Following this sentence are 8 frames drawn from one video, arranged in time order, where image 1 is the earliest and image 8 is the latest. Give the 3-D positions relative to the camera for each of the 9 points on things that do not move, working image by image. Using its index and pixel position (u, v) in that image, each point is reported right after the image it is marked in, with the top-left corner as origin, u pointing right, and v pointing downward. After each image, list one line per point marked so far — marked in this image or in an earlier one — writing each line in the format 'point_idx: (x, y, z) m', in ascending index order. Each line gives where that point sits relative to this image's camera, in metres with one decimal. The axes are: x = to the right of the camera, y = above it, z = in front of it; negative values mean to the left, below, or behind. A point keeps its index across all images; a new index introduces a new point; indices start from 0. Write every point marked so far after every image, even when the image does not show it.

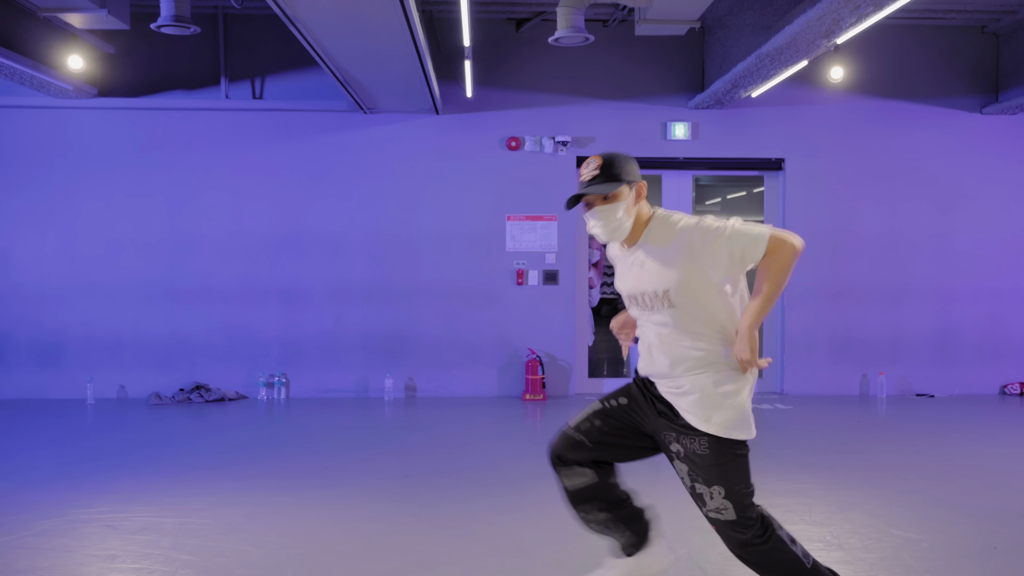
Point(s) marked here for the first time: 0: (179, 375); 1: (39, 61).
0: (-2.6, -0.7, +7.5) m
1: (-3.0, +1.5, +6.0) m
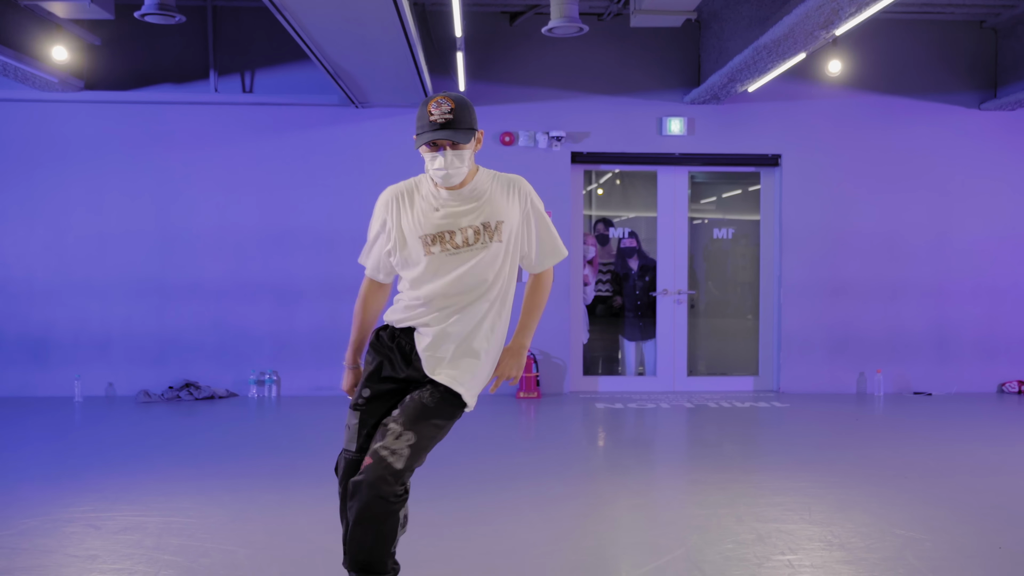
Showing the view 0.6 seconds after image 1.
0: (-2.7, -0.7, +7.4) m
1: (-3.1, +1.5, +5.9) m
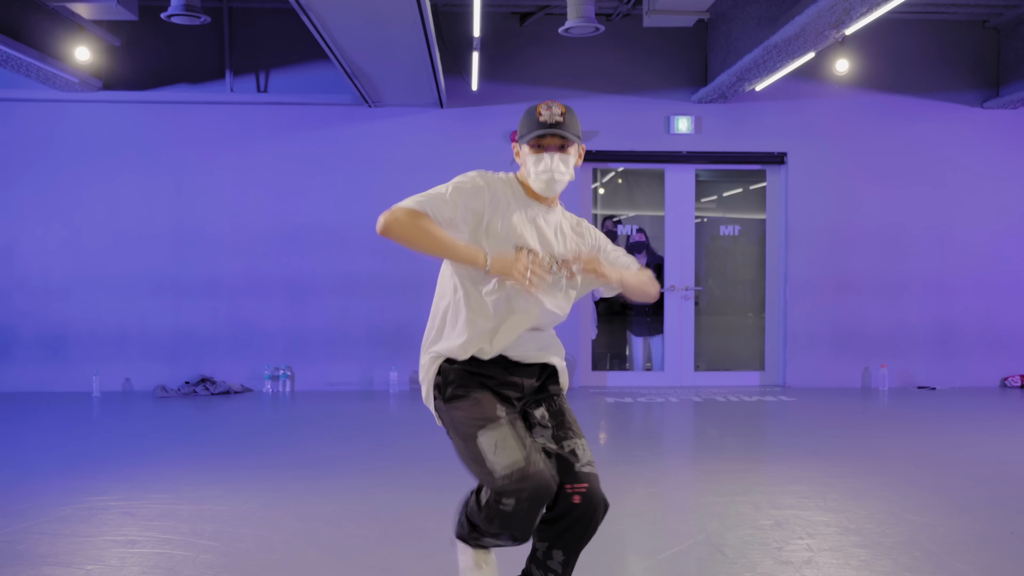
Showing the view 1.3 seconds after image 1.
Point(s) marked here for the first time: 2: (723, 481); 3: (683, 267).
0: (-2.6, -0.6, +7.5) m
1: (-3.0, +1.5, +6.0) m
2: (+1.1, -0.9, +4.7) m
3: (+1.4, +0.2, +8.0) m
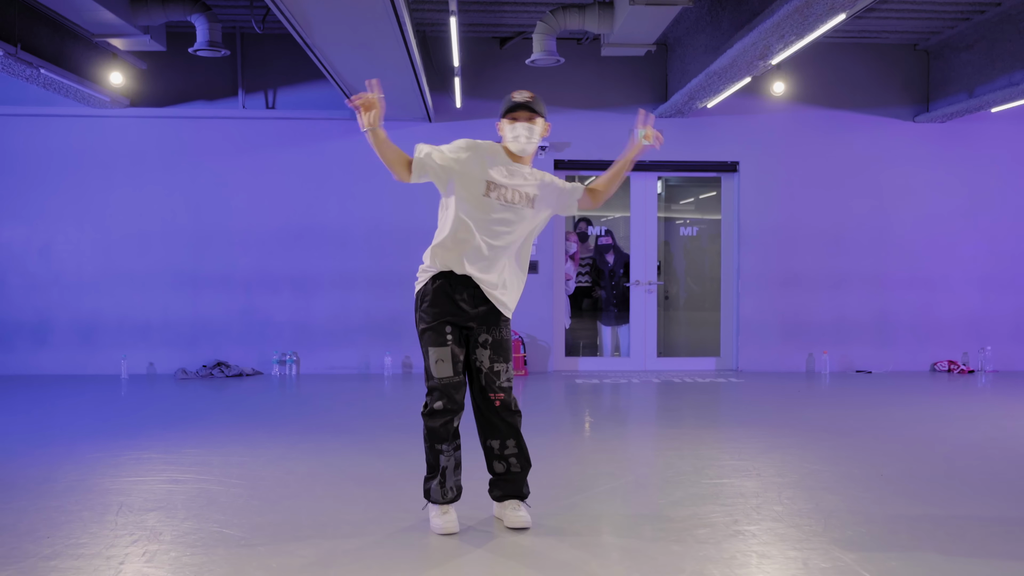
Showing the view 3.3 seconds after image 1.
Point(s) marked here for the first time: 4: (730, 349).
0: (-2.8, -0.6, +8.4) m
1: (-3.1, +1.6, +6.9) m
2: (+0.9, -0.9, +5.7) m
3: (+1.3, +0.2, +8.9) m
4: (+2.1, -0.6, +9.0) m
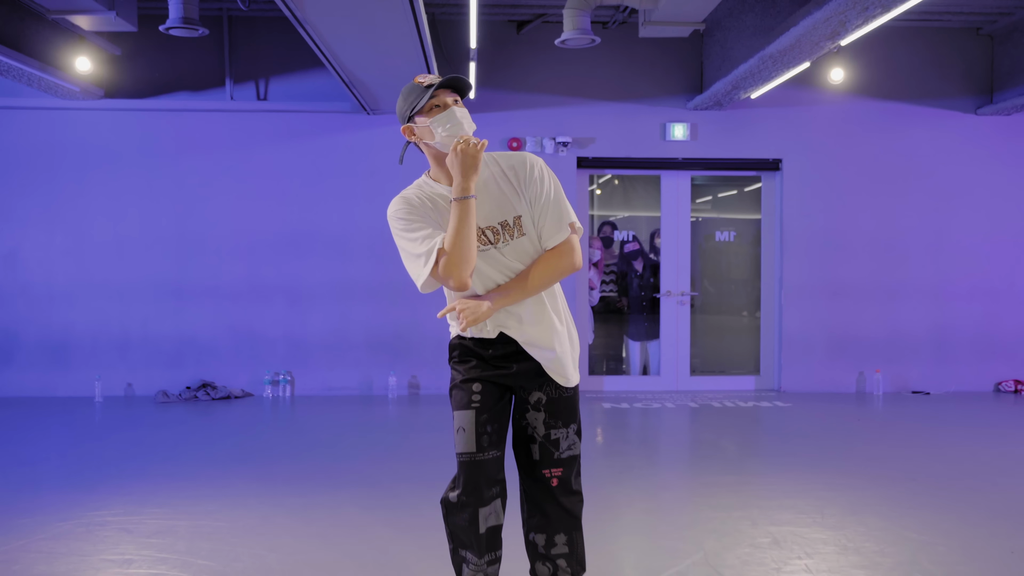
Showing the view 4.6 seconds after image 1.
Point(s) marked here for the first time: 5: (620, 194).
0: (-2.6, -0.7, +7.5) m
1: (-3.0, +1.5, +6.1) m
2: (+1.0, -1.0, +4.8) m
3: (+1.4, +0.1, +8.1) m
4: (+2.2, -0.7, +8.1) m
5: (+0.9, +0.8, +8.0) m
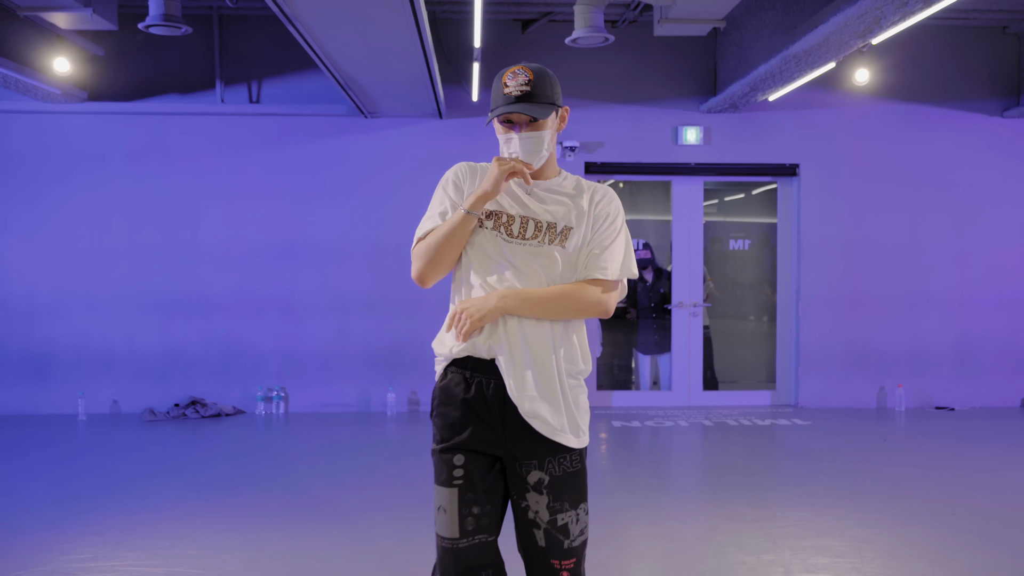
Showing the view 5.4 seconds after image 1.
0: (-2.6, -0.8, +7.2) m
1: (-3.0, +1.4, +5.7) m
2: (+1.1, -1.1, +4.5) m
3: (+1.5, 0.0, +7.7) m
4: (+2.3, -0.8, +7.7) m
5: (+0.9, +0.7, +7.7) m
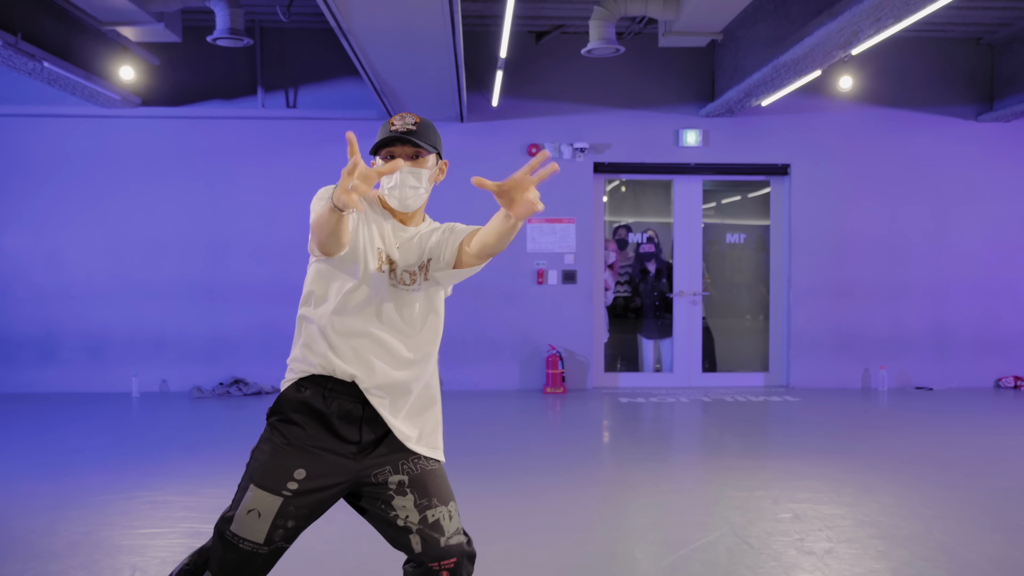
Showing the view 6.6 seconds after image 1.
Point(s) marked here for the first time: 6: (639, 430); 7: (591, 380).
0: (-2.5, -0.7, +7.8) m
1: (-2.8, +1.5, +6.4) m
2: (+1.2, -1.0, +5.1) m
3: (+1.6, +0.1, +8.4) m
4: (+2.4, -0.7, +8.4) m
5: (+1.1, +0.8, +8.3) m
6: (+0.9, -1.0, +6.6) m
7: (+0.7, -0.8, +8.2) m
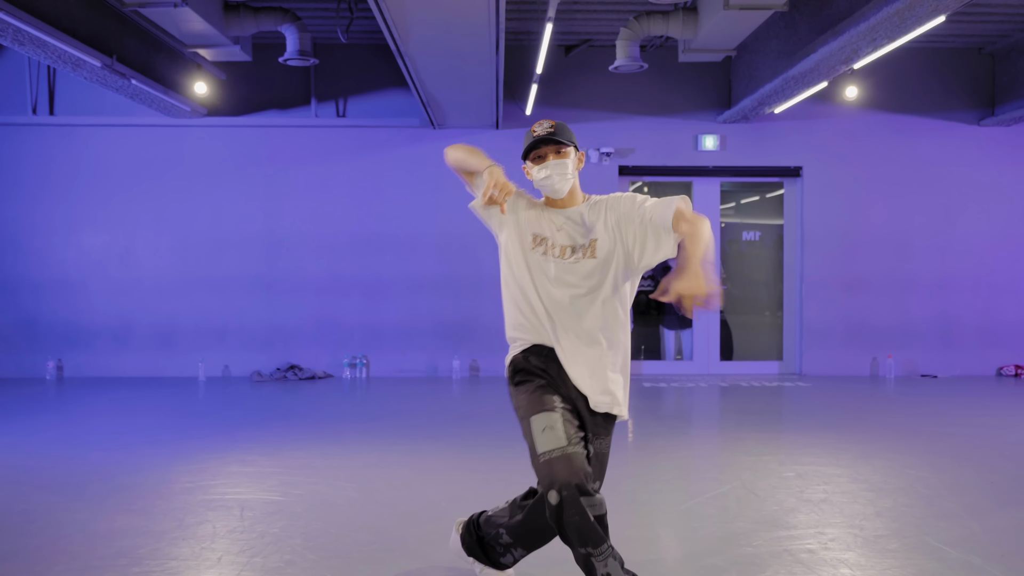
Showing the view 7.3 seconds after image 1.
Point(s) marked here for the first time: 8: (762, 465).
0: (-2.2, -0.6, +8.6) m
1: (-2.6, +1.5, +7.1) m
2: (+1.4, -0.9, +5.8) m
3: (+1.9, +0.2, +9.0) m
4: (+2.7, -0.6, +9.0) m
5: (+1.4, +0.8, +9.0) m
6: (+1.1, -1.0, +7.2) m
7: (+1.0, -0.7, +8.9) m
8: (+1.3, -0.9, +4.9) m
